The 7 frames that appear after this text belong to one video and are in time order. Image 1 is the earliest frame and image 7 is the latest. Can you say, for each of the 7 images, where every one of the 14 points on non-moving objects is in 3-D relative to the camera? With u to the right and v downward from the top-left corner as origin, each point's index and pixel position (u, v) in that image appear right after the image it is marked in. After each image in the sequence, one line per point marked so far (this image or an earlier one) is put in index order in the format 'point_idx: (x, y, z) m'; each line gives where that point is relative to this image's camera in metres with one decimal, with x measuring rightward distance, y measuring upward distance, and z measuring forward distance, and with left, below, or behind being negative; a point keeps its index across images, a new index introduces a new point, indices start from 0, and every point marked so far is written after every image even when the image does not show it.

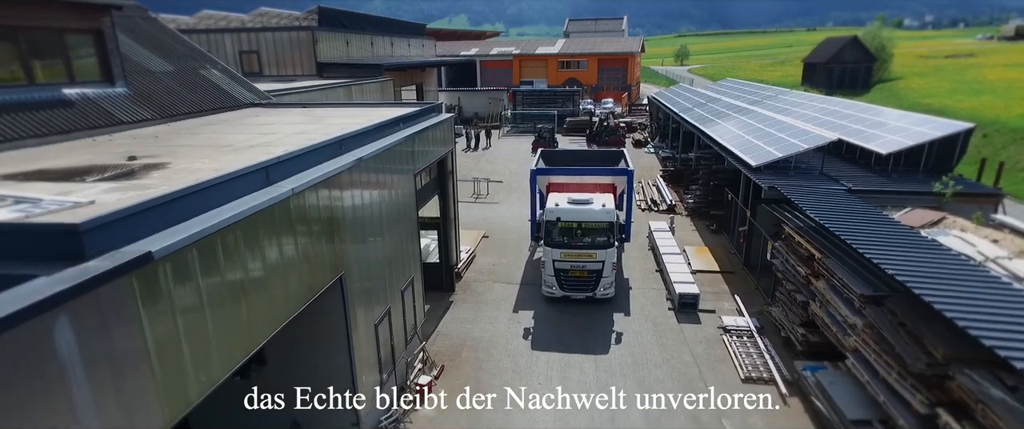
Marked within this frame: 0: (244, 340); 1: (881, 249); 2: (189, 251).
0: (-3.1, -1.4, +5.9) m
1: (+6.7, -0.6, +9.5) m
2: (-3.2, -0.3, +5.0) m
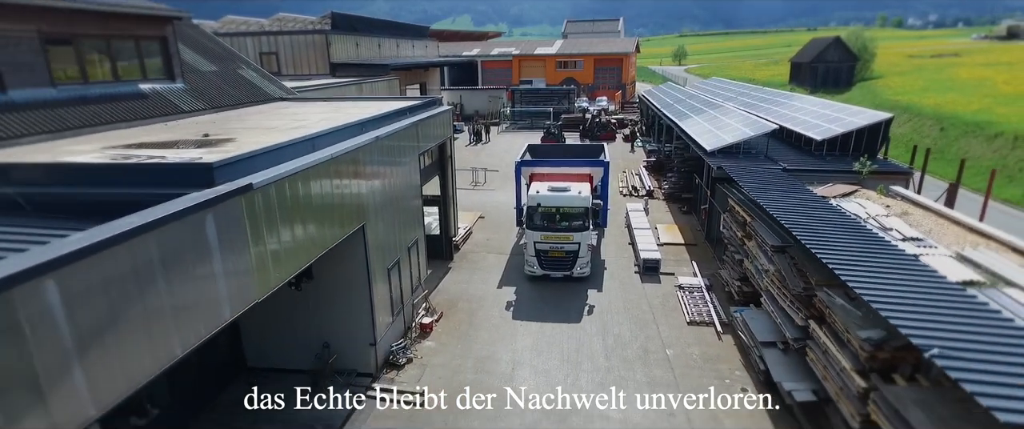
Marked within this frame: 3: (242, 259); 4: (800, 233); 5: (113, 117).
0: (-3.5, -0.6, +8.4) m
1: (+6.3, +0.1, +12.0) m
2: (-3.6, +0.4, +7.6) m
3: (-3.7, -0.6, +7.1) m
4: (+5.8, -0.4, +10.7) m
5: (-8.5, +2.1, +11.2) m
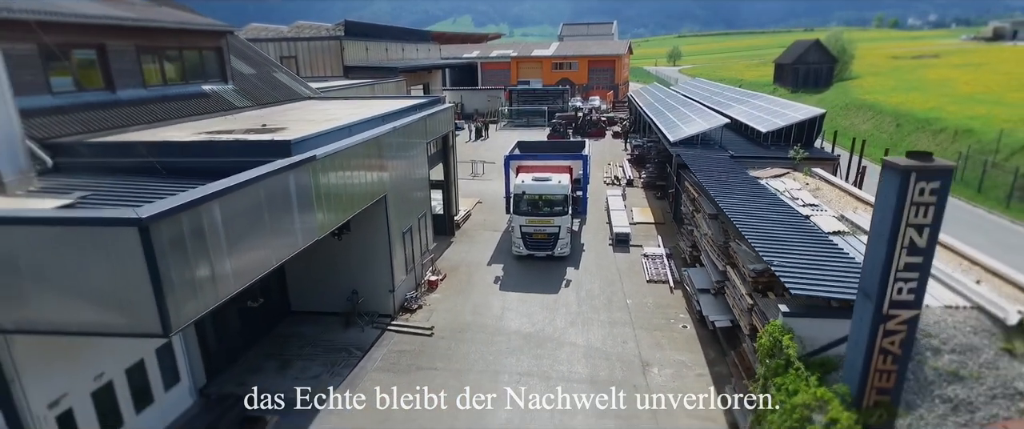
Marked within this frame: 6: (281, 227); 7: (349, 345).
0: (-3.8, +0.1, +11.5) m
1: (+6.0, +0.8, +15.0) m
2: (-3.9, +1.1, +10.6) m
3: (-4.0, +0.1, +10.1) m
4: (+5.5, +0.4, +13.7) m
5: (-8.8, +2.8, +14.3) m
6: (-4.1, -0.2, +9.2) m
7: (-4.1, -3.3, +13.3) m
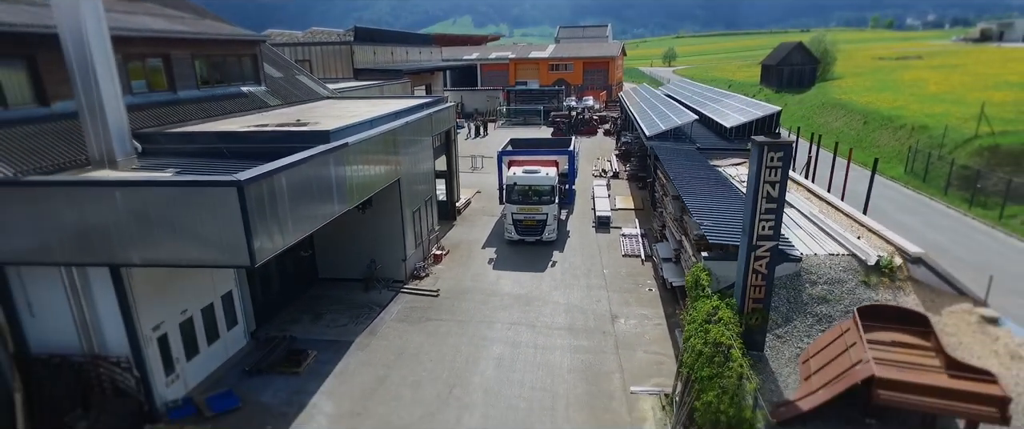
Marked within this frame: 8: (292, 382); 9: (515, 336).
0: (-4.0, +0.7, +14.2) m
1: (+5.8, +1.4, +17.7) m
2: (-4.1, +1.7, +13.3) m
3: (-4.2, +0.8, +12.8) m
4: (+5.3, +1.0, +16.4) m
5: (-9.1, +3.4, +16.9) m
6: (-4.4, +0.4, +11.9) m
7: (-4.3, -2.7, +16.0) m
8: (-5.2, -3.9, +12.3) m
9: (+0.1, -3.3, +14.1) m
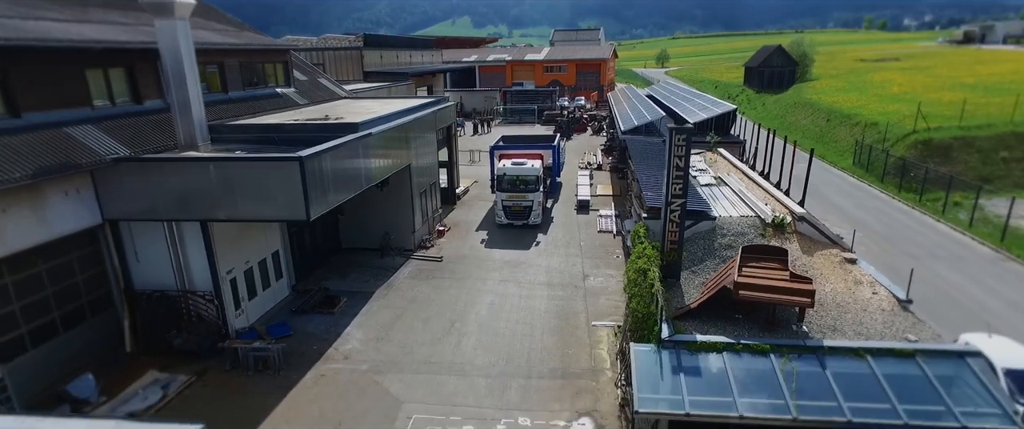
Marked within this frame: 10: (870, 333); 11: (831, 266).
0: (-4.4, +1.5, +17.6) m
1: (+5.4, +2.2, +21.2) m
2: (-4.4, +2.5, +16.8) m
3: (-4.6, +1.5, +16.2) m
4: (+4.9, +1.8, +19.9) m
5: (-9.4, +4.2, +20.4) m
6: (-4.7, +1.2, +15.3) m
7: (-4.7, -1.9, +19.4) m
8: (-5.5, -3.1, +15.7) m
9: (-0.3, -2.5, +17.6) m
10: (+7.1, -2.3, +10.3) m
11: (+7.8, -1.2, +12.8) m
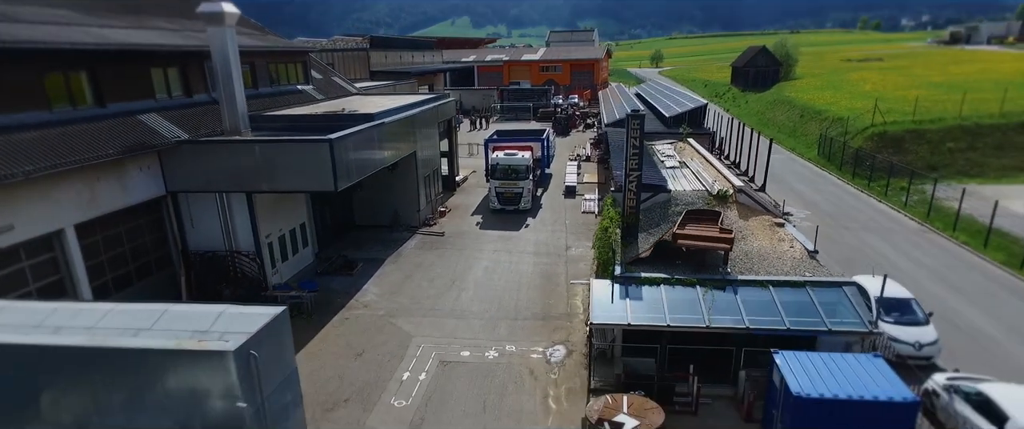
0: (-4.7, +2.3, +20.5) m
1: (+5.1, +3.1, +24.1) m
2: (-4.8, +3.4, +19.7) m
3: (-4.9, +2.4, +19.1) m
4: (+4.6, +2.6, +22.8) m
5: (-9.7, +5.1, +23.3) m
6: (-5.0, +2.0, +18.2) m
7: (-5.0, -1.0, +22.3) m
8: (-5.8, -2.3, +18.6) m
9: (-0.6, -1.7, +20.5) m
10: (+6.8, -1.5, +13.2) m
11: (+7.5, -0.4, +15.7) m
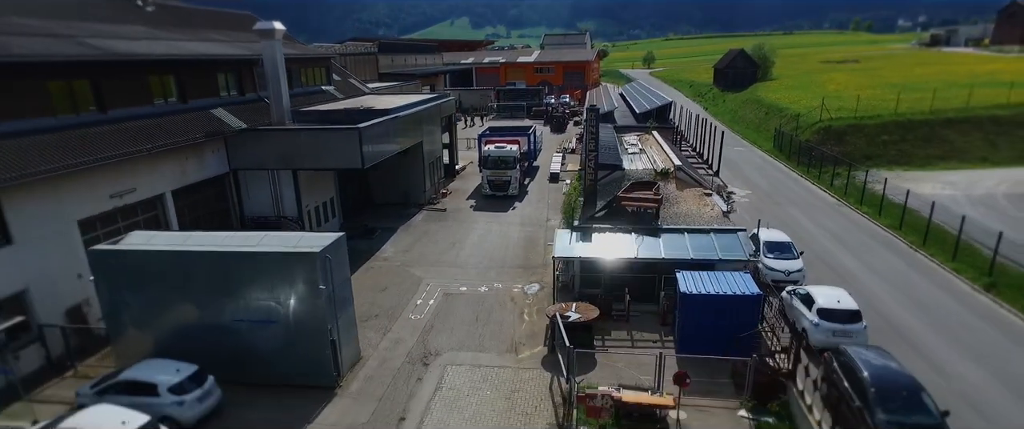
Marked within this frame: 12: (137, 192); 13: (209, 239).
0: (-5.2, +3.4, +25.0) m
1: (+4.6, +4.2, +28.6) m
2: (-5.2, +4.5, +24.2) m
3: (-5.4, +3.5, +23.7) m
4: (+4.1, +3.7, +27.3) m
5: (-10.2, +6.2, +27.8) m
6: (-5.5, +3.1, +22.7) m
7: (-5.5, 0.0, +26.9) m
8: (-6.3, -1.2, +23.2) m
9: (-1.1, -0.6, +25.0) m
10: (+6.3, -0.4, +17.7) m
11: (+7.1, +0.7, +20.3) m
12: (-12.0, +0.7, +16.6) m
13: (-7.8, -0.6, +13.4) m
